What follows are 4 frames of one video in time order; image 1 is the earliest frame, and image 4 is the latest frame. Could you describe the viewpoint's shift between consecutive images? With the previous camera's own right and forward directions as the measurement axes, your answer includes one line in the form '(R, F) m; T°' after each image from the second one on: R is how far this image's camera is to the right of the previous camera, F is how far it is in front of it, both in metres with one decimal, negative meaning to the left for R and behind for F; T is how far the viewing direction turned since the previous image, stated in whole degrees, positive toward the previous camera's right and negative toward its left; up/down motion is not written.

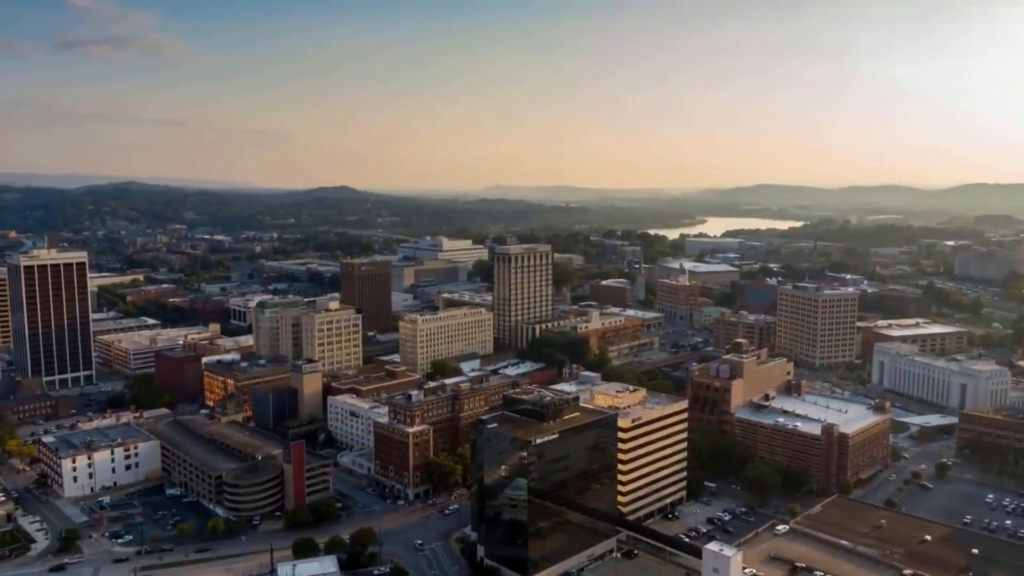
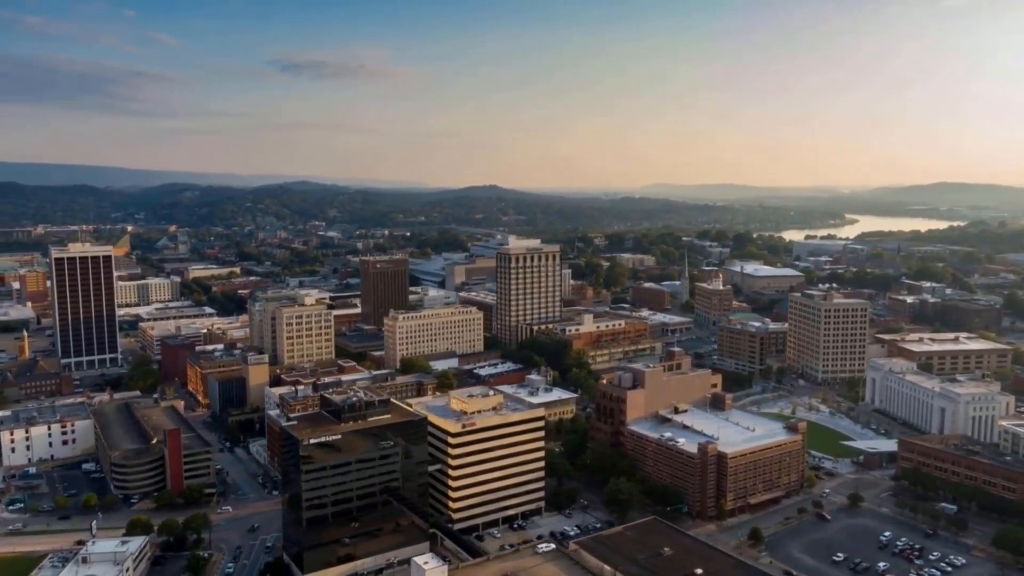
(+11.5, +1.5) m; -12°
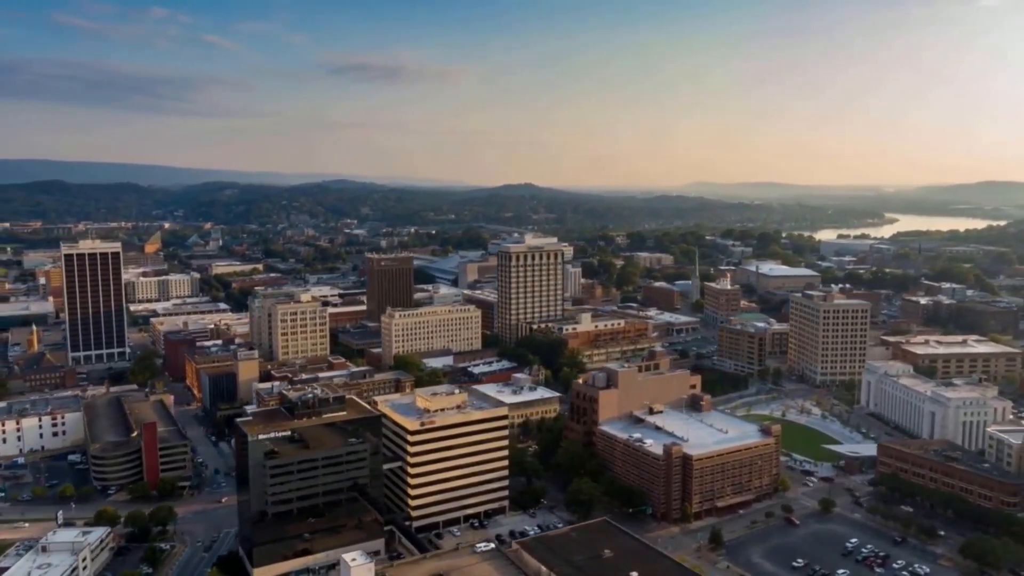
(+2.8, +0.2) m; -3°
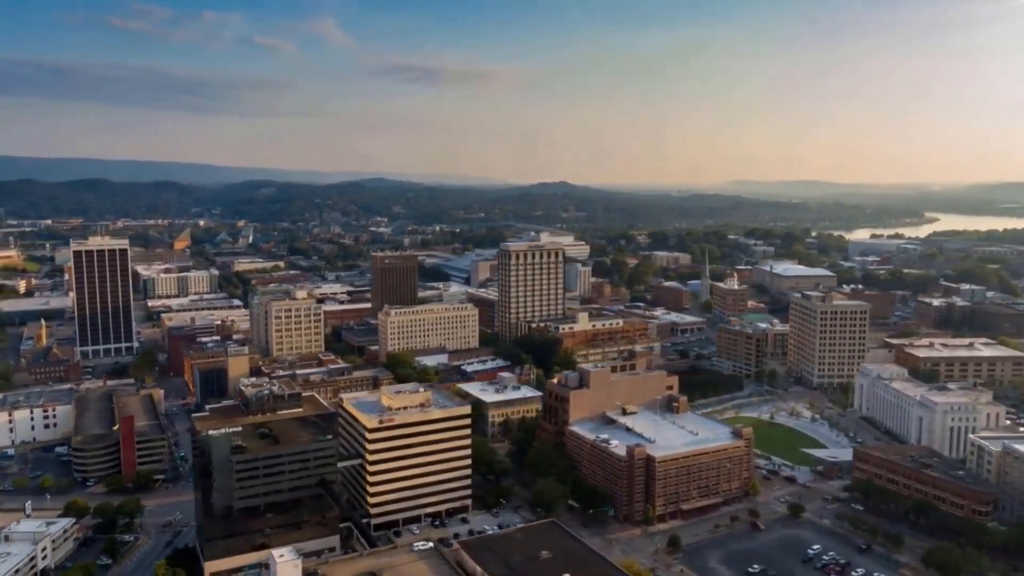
(+2.8, +0.2) m; -3°
